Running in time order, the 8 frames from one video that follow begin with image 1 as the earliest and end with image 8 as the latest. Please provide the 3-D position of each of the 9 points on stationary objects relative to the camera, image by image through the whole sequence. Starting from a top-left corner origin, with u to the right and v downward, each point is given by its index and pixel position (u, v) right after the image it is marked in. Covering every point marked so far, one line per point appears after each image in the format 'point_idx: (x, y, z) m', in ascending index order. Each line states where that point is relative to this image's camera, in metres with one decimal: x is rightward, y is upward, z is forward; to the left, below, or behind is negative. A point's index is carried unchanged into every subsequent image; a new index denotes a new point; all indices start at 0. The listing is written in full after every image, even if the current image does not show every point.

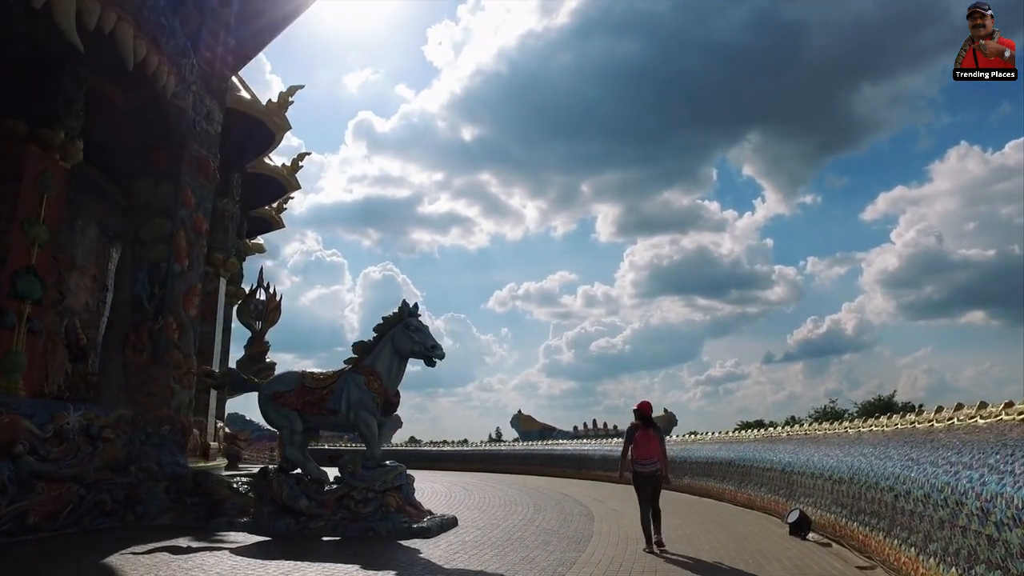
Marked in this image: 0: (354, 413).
0: (-1.7, -1.3, +7.4) m
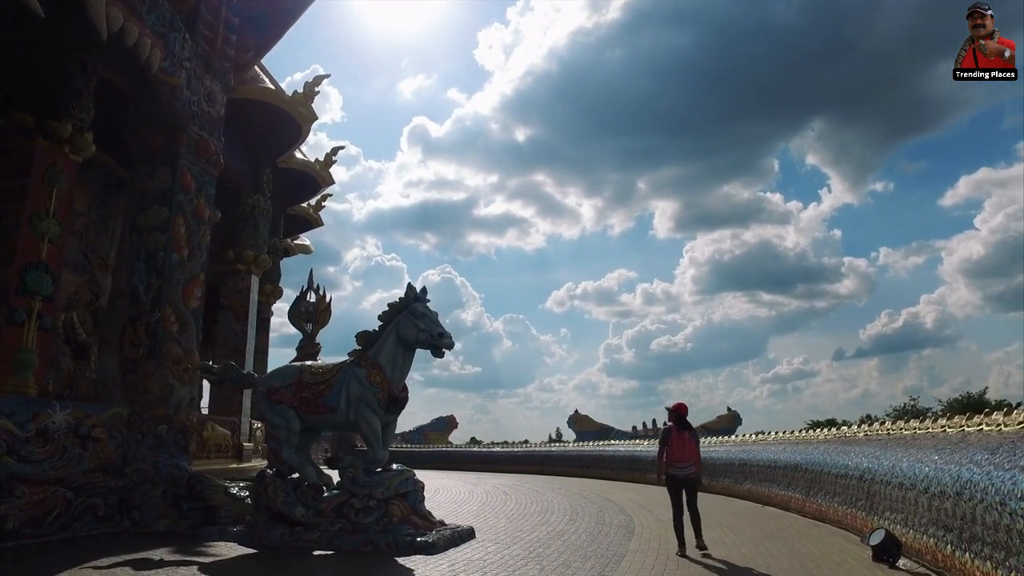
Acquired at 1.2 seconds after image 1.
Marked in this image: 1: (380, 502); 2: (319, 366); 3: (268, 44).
0: (-1.5, -1.2, +6.6) m
1: (-1.2, -2.0, +6.3) m
2: (-1.9, -0.8, +6.9) m
3: (-4.5, +4.6, +12.8) m
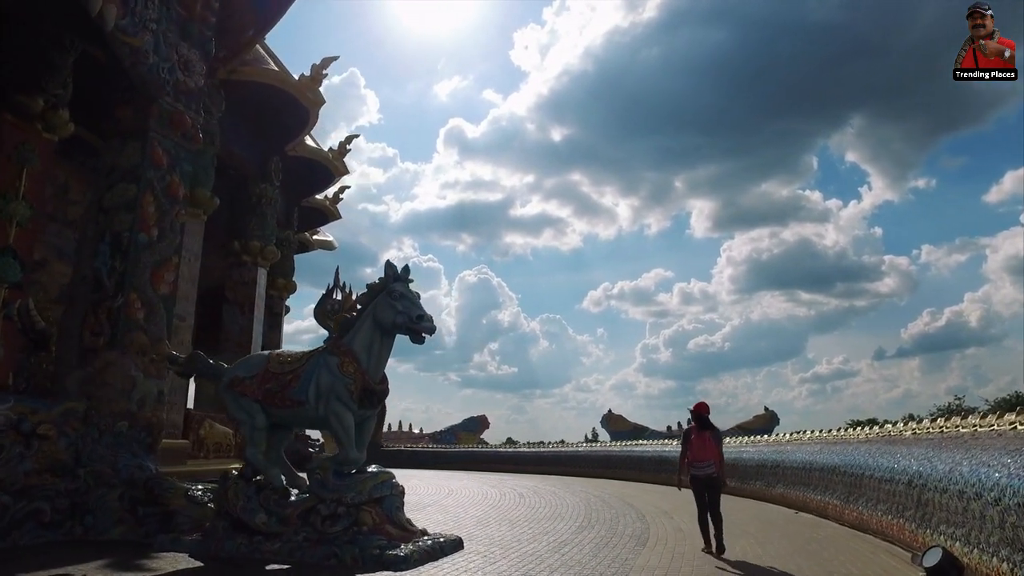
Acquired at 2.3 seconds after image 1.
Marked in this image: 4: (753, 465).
0: (-1.6, -1.0, +5.8) m
1: (-1.3, -1.8, +5.5) m
2: (-2.0, -0.6, +6.1) m
3: (-4.3, +4.7, +12.2) m
4: (+4.3, -3.1, +12.0) m
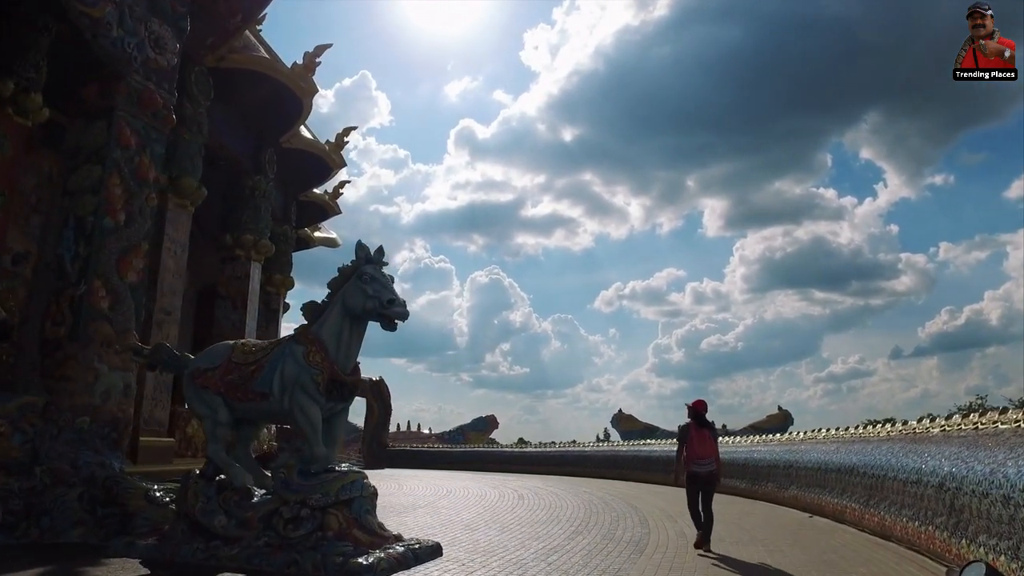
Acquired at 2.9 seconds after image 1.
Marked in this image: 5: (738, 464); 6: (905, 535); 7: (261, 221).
0: (-1.7, -0.9, +5.4) m
1: (-1.5, -1.6, +5.1) m
2: (-2.1, -0.5, +5.7) m
3: (-4.4, +4.9, +11.8) m
4: (+4.2, -3.0, +11.5) m
5: (+4.2, -3.2, +12.6) m
6: (+3.8, -2.4, +6.6) m
7: (-5.3, +1.4, +14.4) m
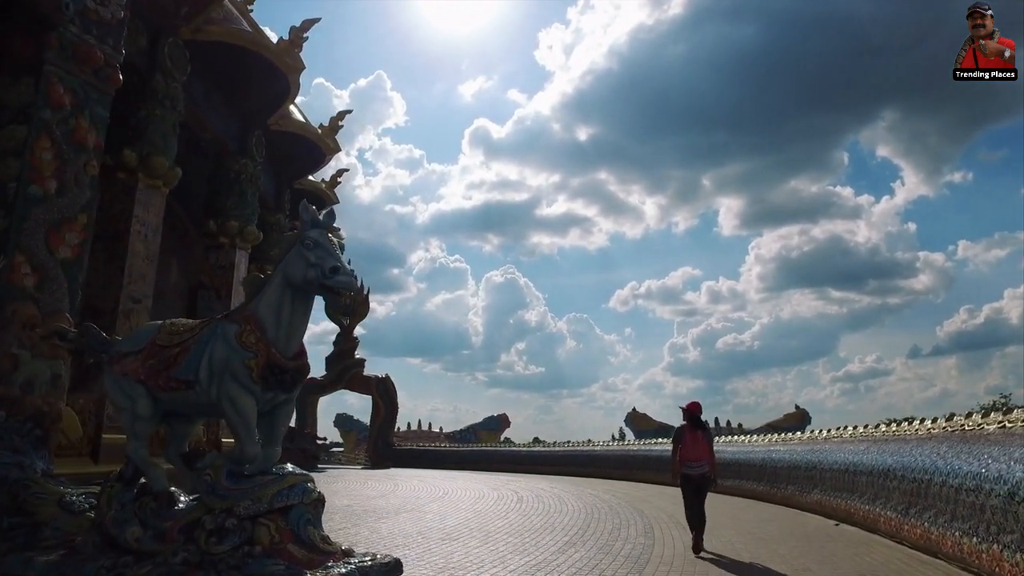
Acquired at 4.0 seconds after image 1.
0: (-1.9, -0.6, +4.5) m
1: (-1.6, -1.4, +4.2) m
2: (-2.3, -0.3, +4.8) m
3: (-4.5, +5.1, +11.0) m
4: (+4.2, -2.7, +10.5) m
5: (+4.1, -3.0, +11.6) m
6: (+3.6, -2.1, +5.7) m
7: (-5.3, +1.6, +13.6) m
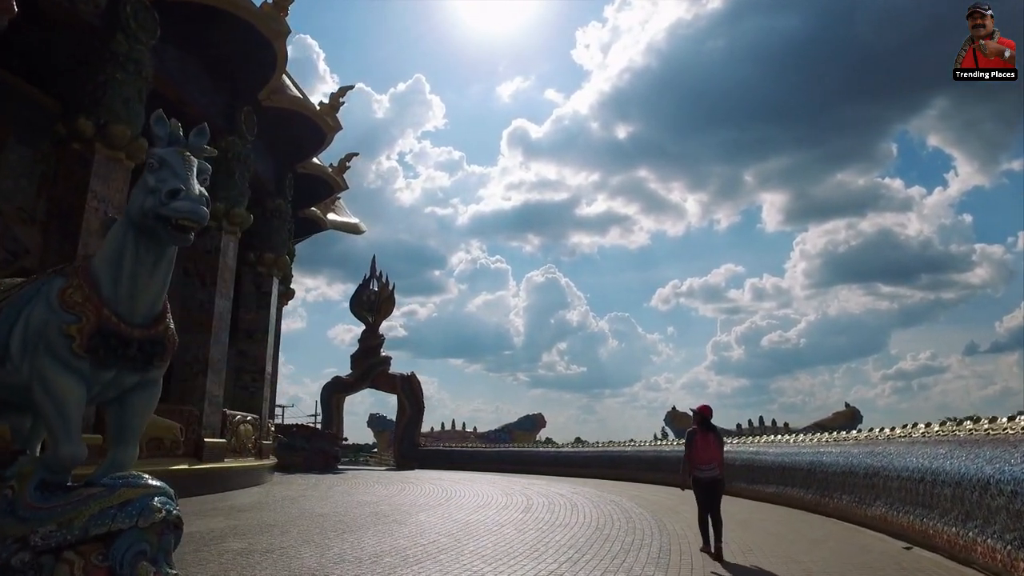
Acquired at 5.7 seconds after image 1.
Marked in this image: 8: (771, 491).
0: (-2.3, -0.4, +3.2) m
1: (-2.0, -1.1, +2.9) m
2: (-2.6, 0.0, +3.6) m
3: (-4.5, +5.3, +9.8) m
4: (+4.2, -2.4, +8.9) m
5: (+4.2, -2.6, +10.0) m
6: (+3.4, -1.8, +4.1) m
7: (-5.1, +1.9, +12.5) m
8: (+4.1, -3.2, +11.0) m
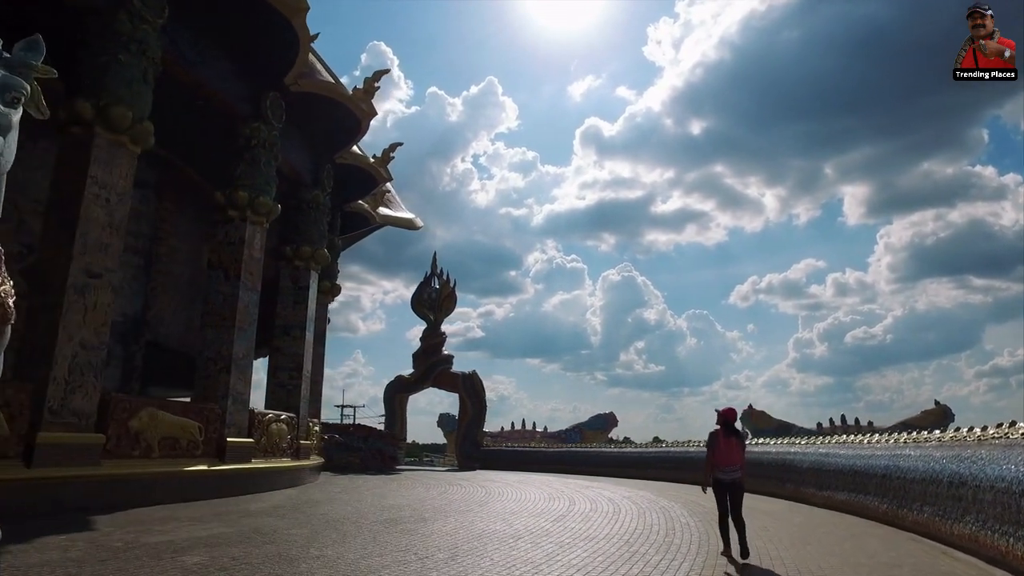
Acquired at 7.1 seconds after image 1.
0: (-2.6, -0.2, +2.5) m
1: (-2.4, -1.0, +2.2) m
2: (-3.0, +0.2, +2.9) m
3: (-4.2, +5.5, +9.3) m
4: (+4.4, -2.1, +7.4) m
5: (+4.6, -2.3, +8.6) m
6: (+3.1, -1.5, +2.7) m
7: (-4.5, +2.0, +12.0) m
8: (+4.6, -2.9, +9.5) m
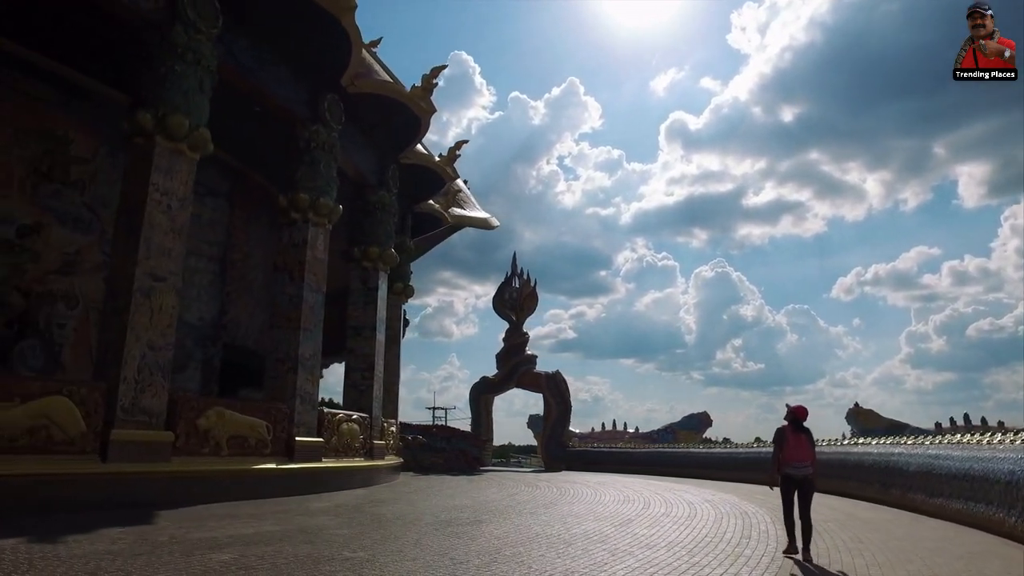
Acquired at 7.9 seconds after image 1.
0: (-2.7, -0.2, +2.5) m
1: (-2.5, -0.9, +2.1) m
2: (-3.0, +0.2, +2.9) m
3: (-3.7, +5.4, +9.5) m
4: (+4.9, -1.8, +6.4) m
5: (+5.3, -2.1, +7.5) m
6: (+3.0, -1.3, +2.0) m
7: (-3.4, +2.0, +12.2) m
8: (+5.5, -2.7, +8.5) m
